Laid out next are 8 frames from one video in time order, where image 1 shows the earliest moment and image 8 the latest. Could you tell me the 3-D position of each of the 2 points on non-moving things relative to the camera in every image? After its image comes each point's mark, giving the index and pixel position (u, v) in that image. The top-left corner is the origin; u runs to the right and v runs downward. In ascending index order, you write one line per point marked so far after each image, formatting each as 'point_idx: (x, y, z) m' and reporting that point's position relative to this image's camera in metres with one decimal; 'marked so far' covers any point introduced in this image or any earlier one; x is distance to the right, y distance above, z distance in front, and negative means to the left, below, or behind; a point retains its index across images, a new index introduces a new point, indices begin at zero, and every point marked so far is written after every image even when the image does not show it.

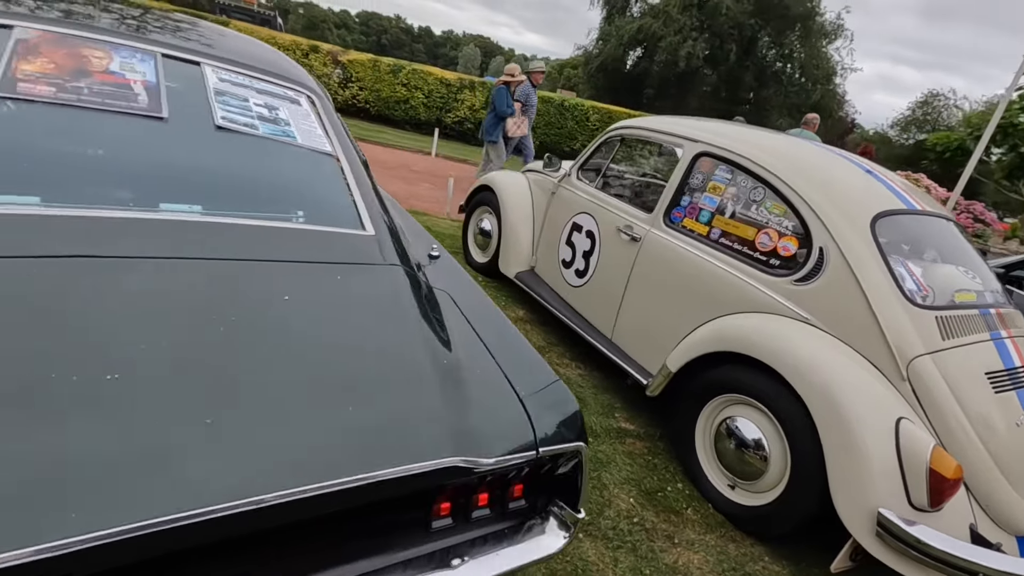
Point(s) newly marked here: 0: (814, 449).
0: (+1.3, -0.7, +2.4) m
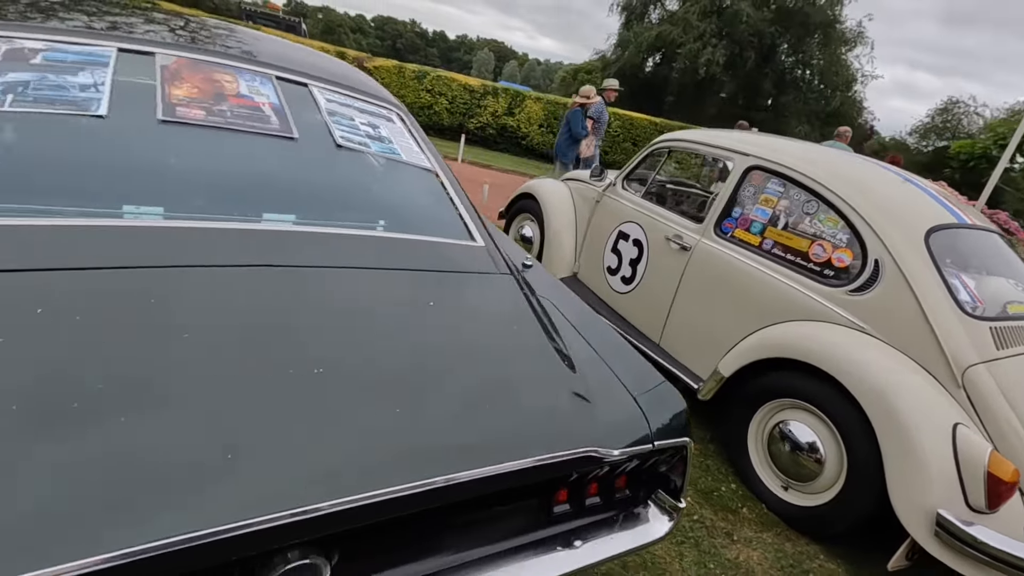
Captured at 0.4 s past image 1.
0: (+1.6, -0.8, +2.5) m
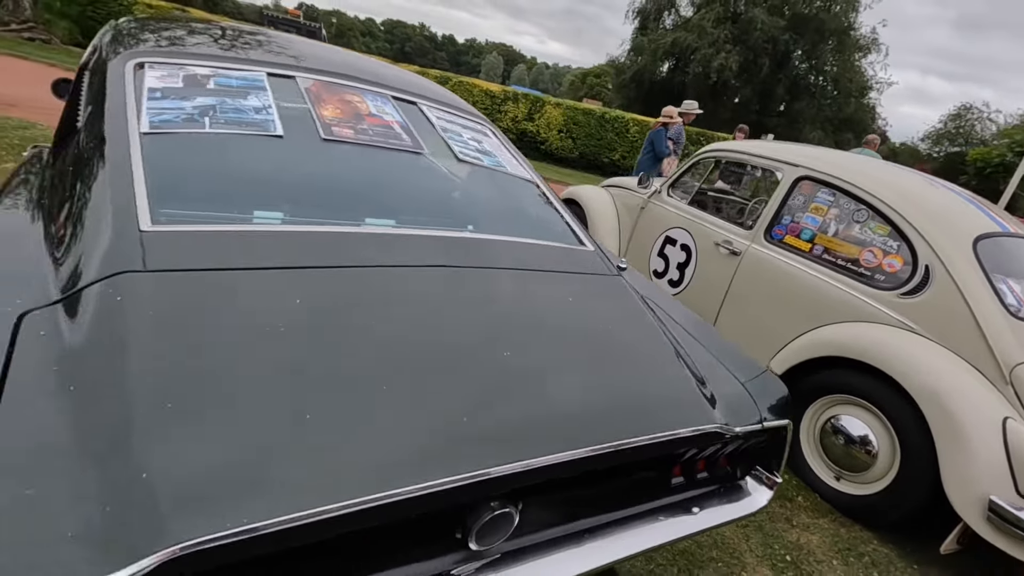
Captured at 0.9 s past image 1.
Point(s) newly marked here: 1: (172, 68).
0: (+2.0, -0.8, +2.7) m
1: (-1.2, +0.8, +1.9) m
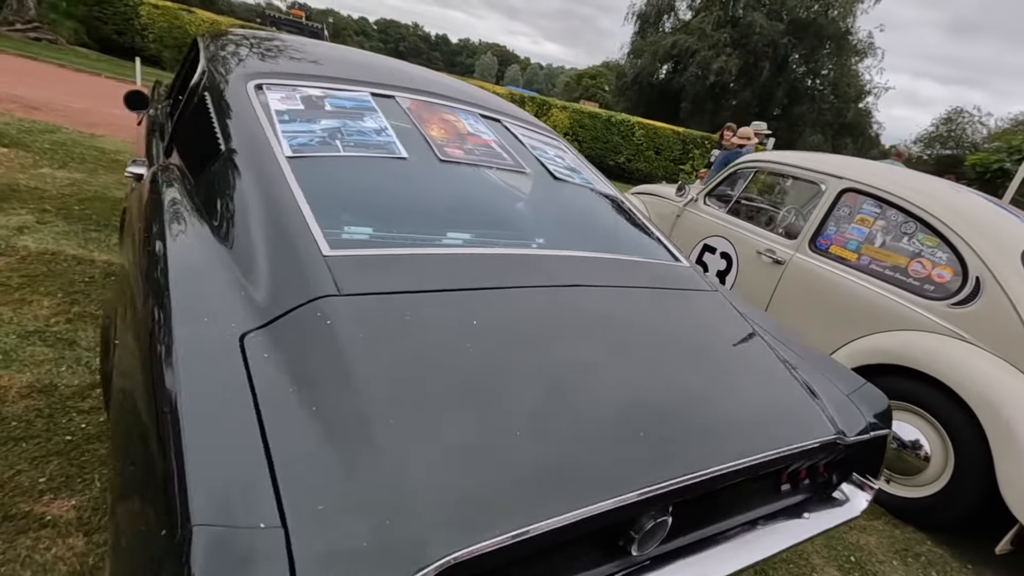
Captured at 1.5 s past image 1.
0: (+2.4, -0.8, +2.8) m
1: (-0.8, +0.7, +2.0) m
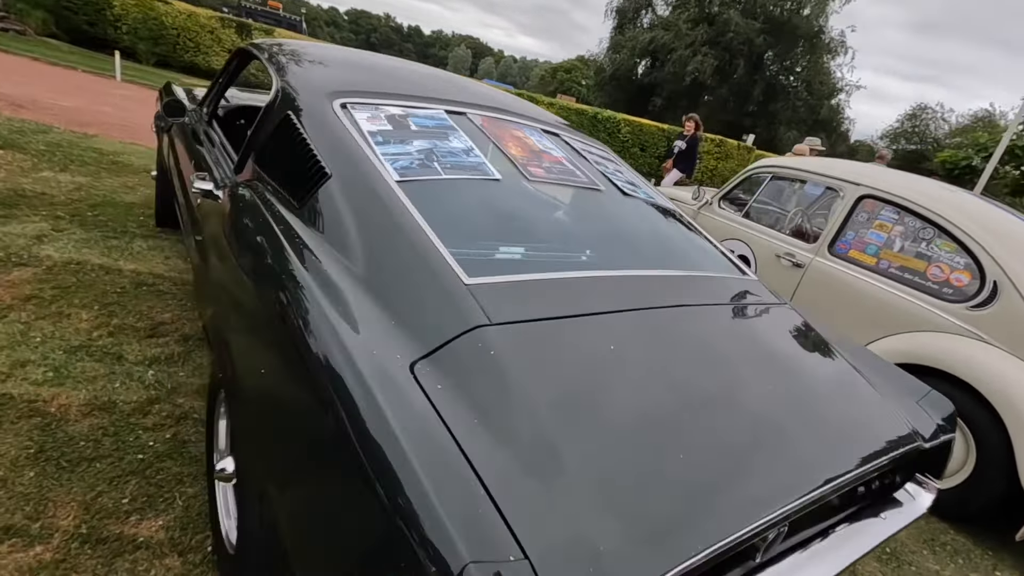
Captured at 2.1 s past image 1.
0: (+2.7, -0.8, +2.9) m
1: (-0.5, +0.7, +2.0) m
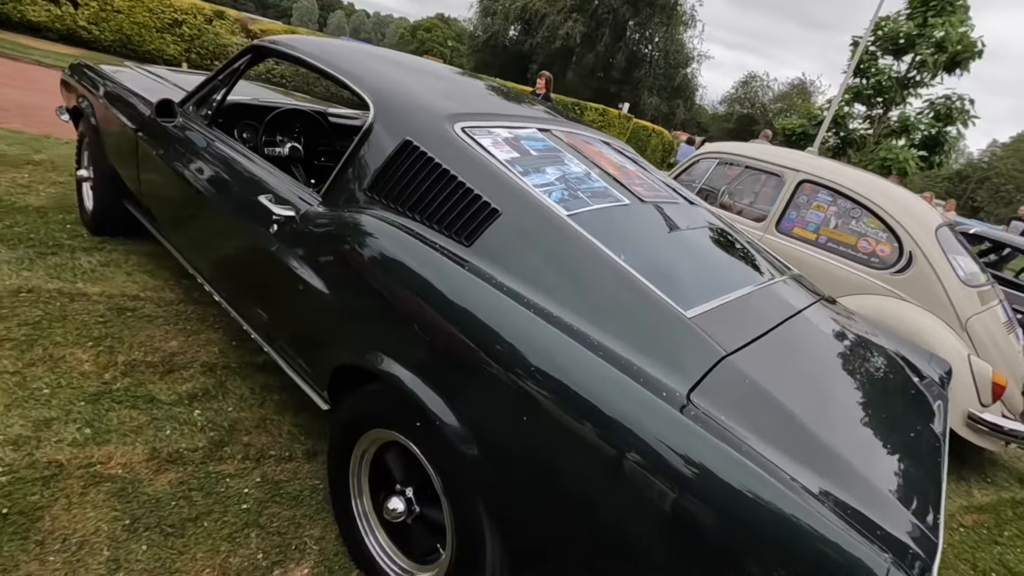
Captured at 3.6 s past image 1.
0: (+2.9, -0.6, +3.8) m
1: (-0.1, +0.6, +2.0) m
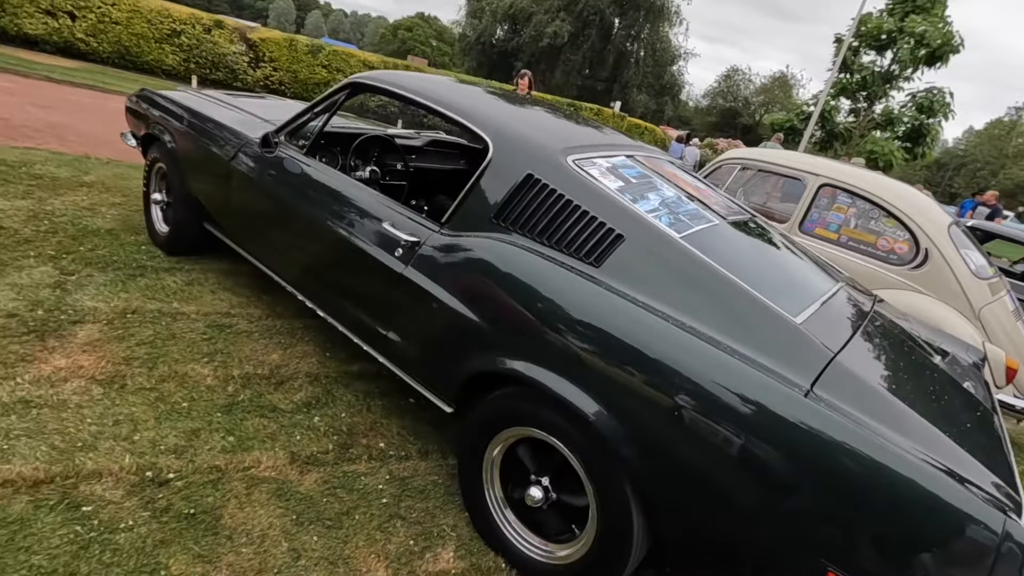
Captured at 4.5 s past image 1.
0: (+3.3, -0.6, +4.1) m
1: (+0.3, +0.5, +2.2) m
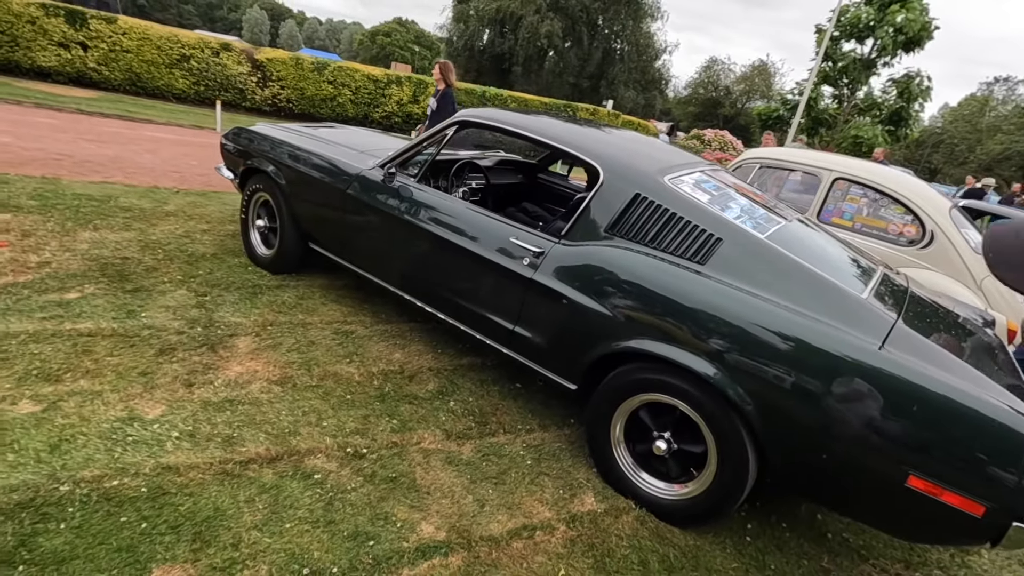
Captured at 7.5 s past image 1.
0: (+3.9, -0.4, +4.7) m
1: (+0.9, +0.6, +2.8) m
